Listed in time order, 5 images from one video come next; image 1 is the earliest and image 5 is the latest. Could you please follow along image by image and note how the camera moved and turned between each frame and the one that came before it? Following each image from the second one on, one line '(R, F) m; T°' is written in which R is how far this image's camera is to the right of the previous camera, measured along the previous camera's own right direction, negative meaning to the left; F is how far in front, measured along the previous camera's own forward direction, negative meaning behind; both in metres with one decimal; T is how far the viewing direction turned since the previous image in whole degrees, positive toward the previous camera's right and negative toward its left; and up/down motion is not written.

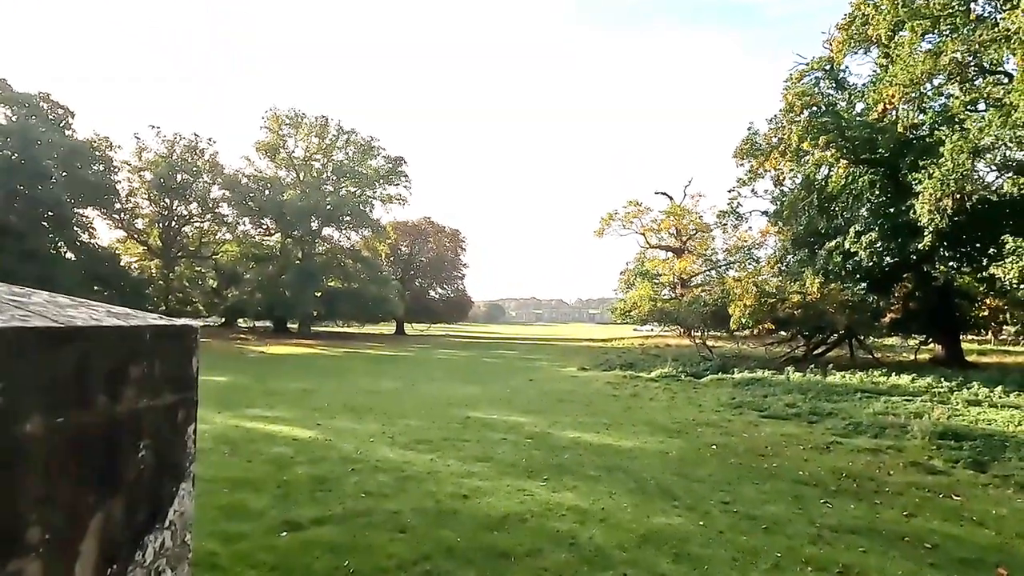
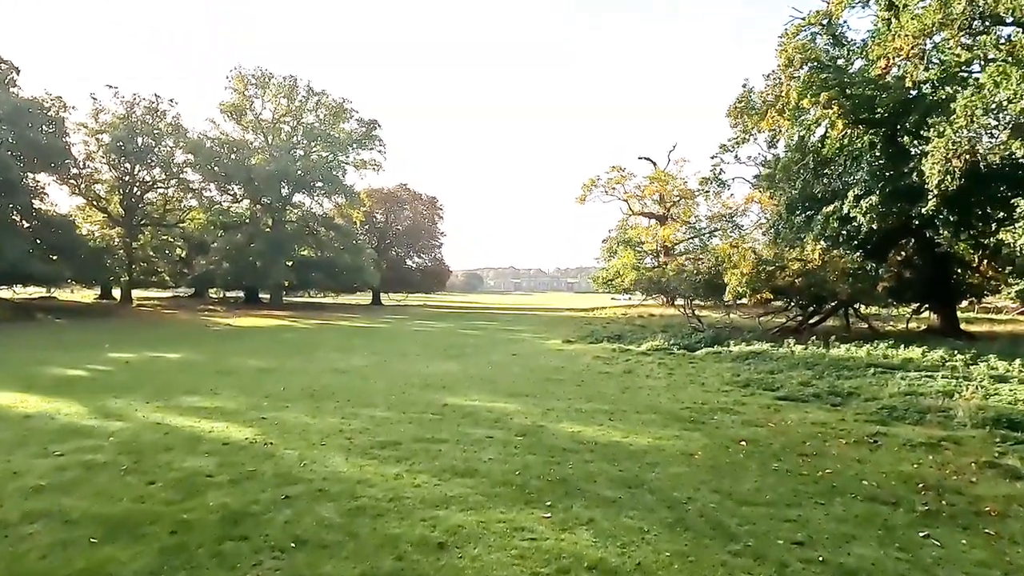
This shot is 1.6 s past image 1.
(-0.1, +1.1) m; +2°
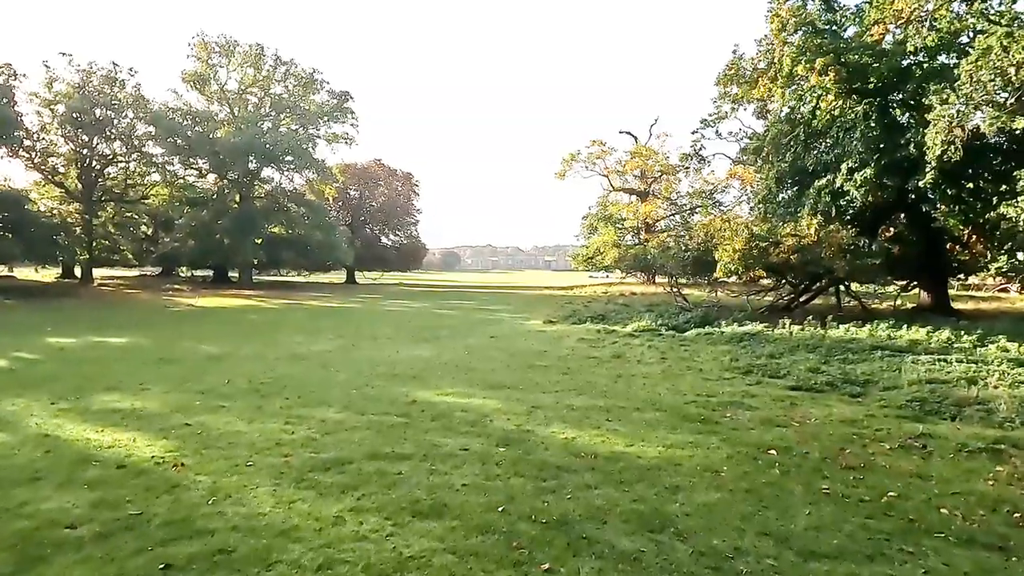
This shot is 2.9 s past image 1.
(0.0, +1.0) m; +2°
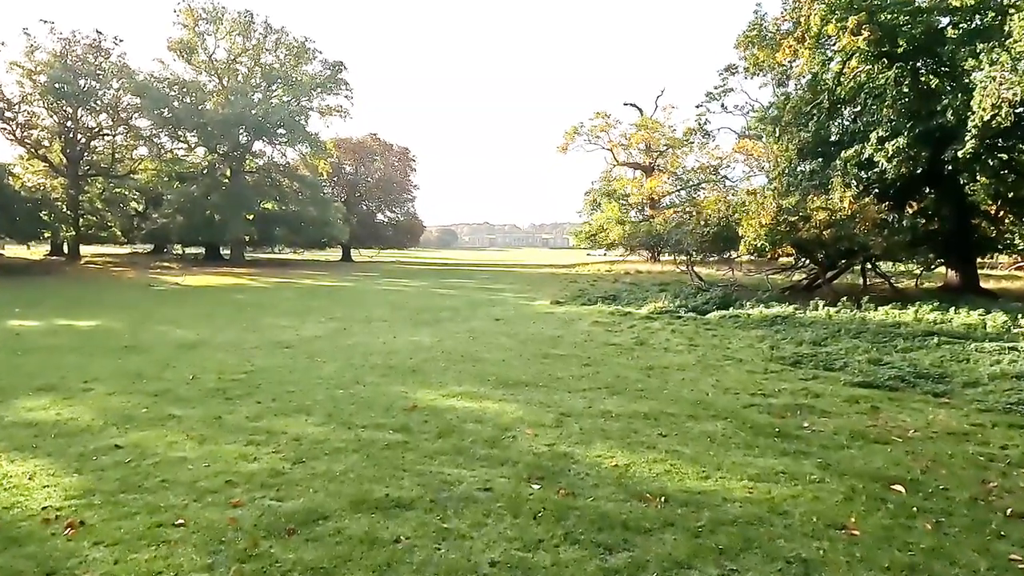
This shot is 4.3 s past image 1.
(-0.2, +1.1) m; 0°
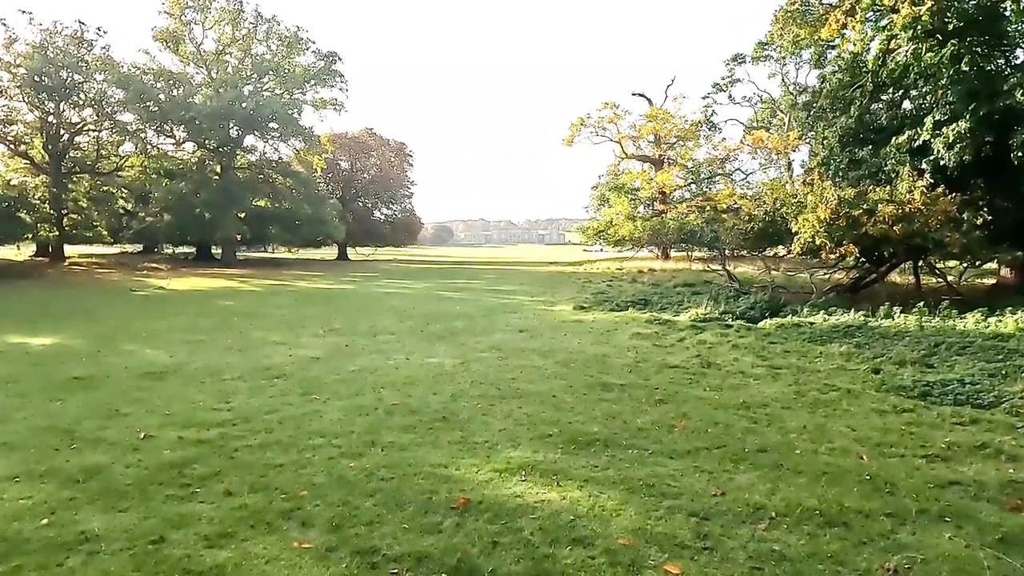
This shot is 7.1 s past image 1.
(-0.5, +1.5) m; 0°
